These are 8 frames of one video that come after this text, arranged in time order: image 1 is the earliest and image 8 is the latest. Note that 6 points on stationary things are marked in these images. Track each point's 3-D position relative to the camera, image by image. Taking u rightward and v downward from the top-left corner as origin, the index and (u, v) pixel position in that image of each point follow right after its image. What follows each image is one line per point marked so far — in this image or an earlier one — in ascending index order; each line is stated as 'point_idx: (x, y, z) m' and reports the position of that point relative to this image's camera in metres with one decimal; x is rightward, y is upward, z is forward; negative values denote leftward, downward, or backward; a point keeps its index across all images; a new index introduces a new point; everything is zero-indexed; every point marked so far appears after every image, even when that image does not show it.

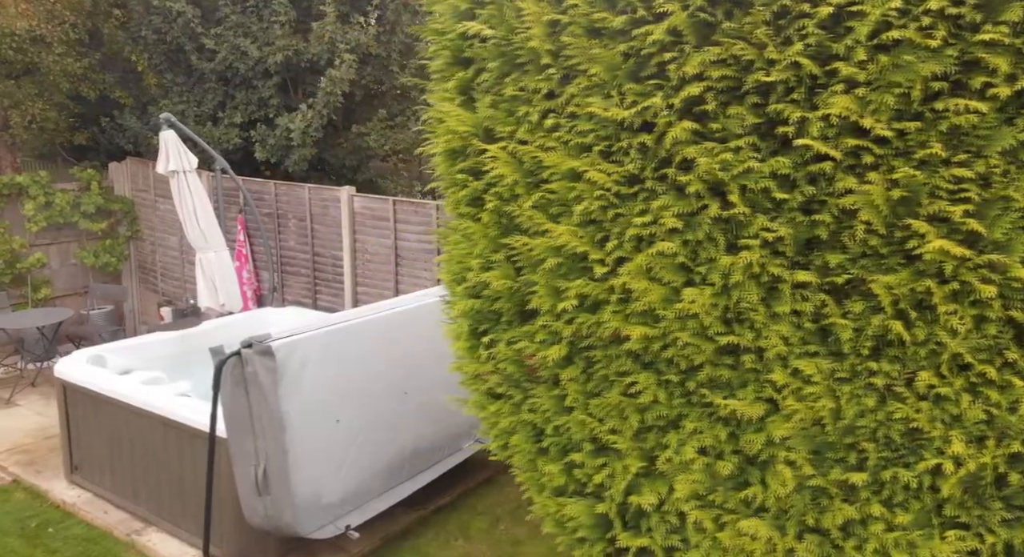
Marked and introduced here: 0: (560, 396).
0: (+0.2, -0.4, +2.5) m
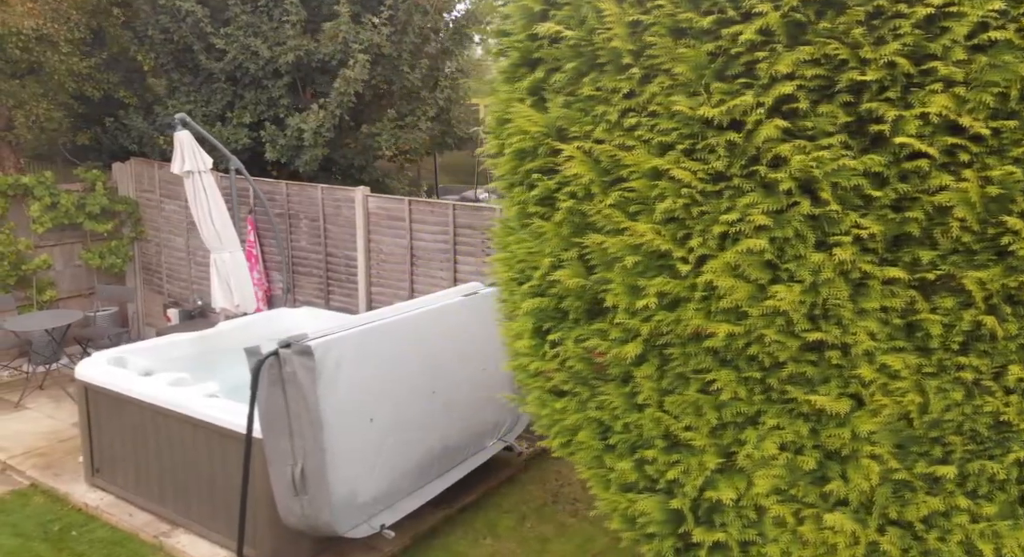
0: (+0.4, -0.4, +2.5) m
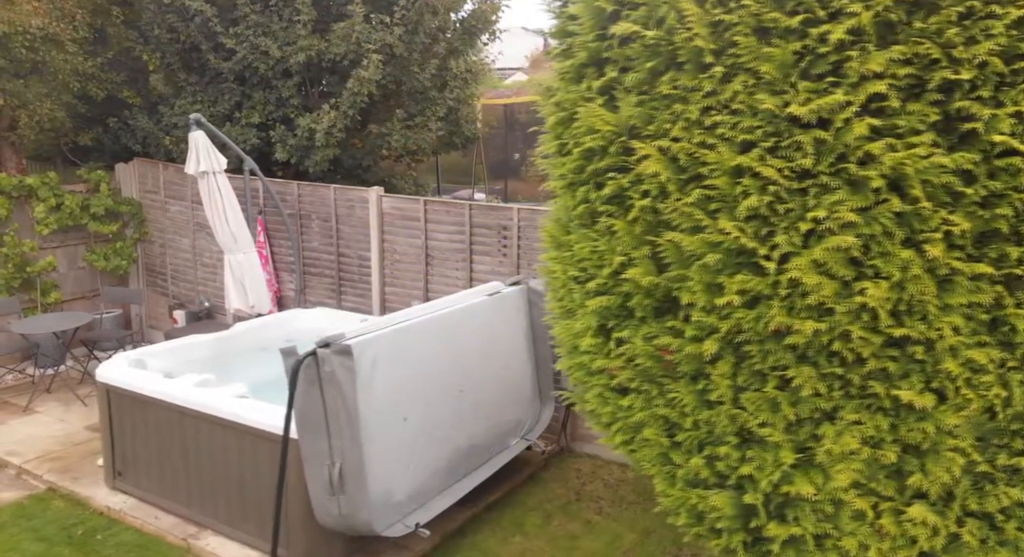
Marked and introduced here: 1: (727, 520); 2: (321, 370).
0: (+0.6, -0.4, +2.6) m
1: (+0.7, -0.8, +2.5) m
2: (-1.0, -0.5, +4.0) m
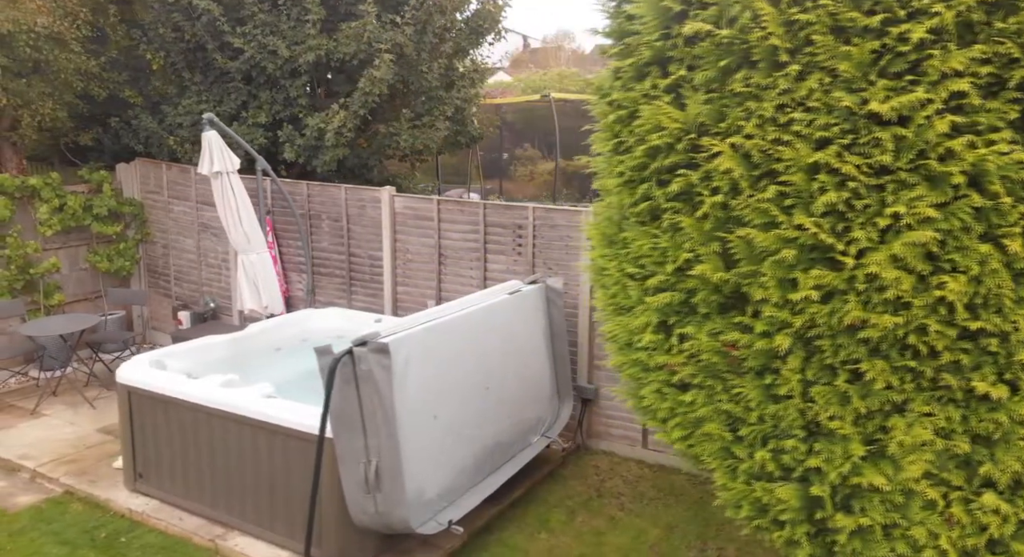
0: (+0.8, -0.4, +2.6) m
1: (+0.9, -0.8, +2.6) m
2: (-0.8, -0.5, +4.0) m
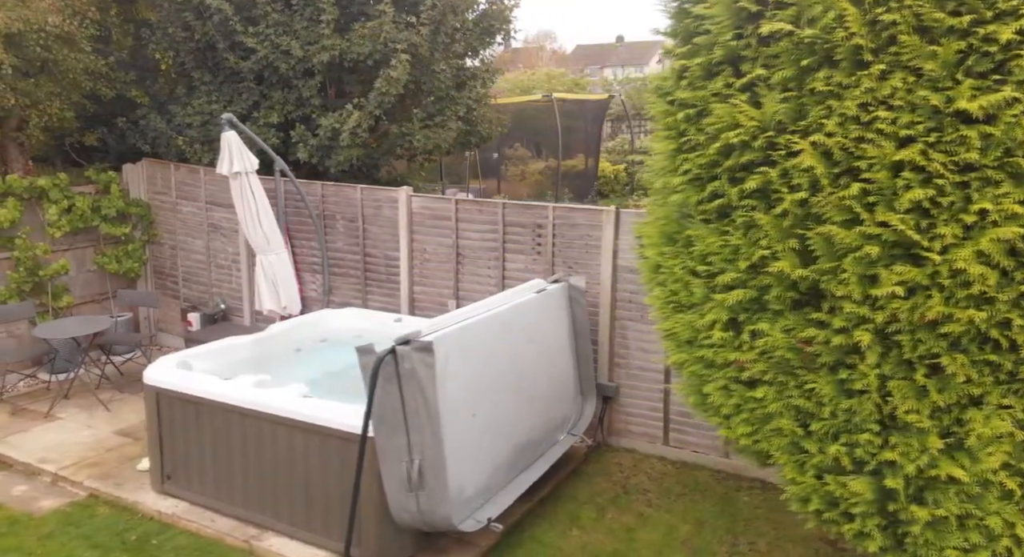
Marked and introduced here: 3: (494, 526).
0: (+1.1, -0.3, +2.6) m
1: (+1.2, -0.7, +2.6) m
2: (-0.6, -0.4, +4.0) m
3: (-0.1, -1.5, +4.7) m
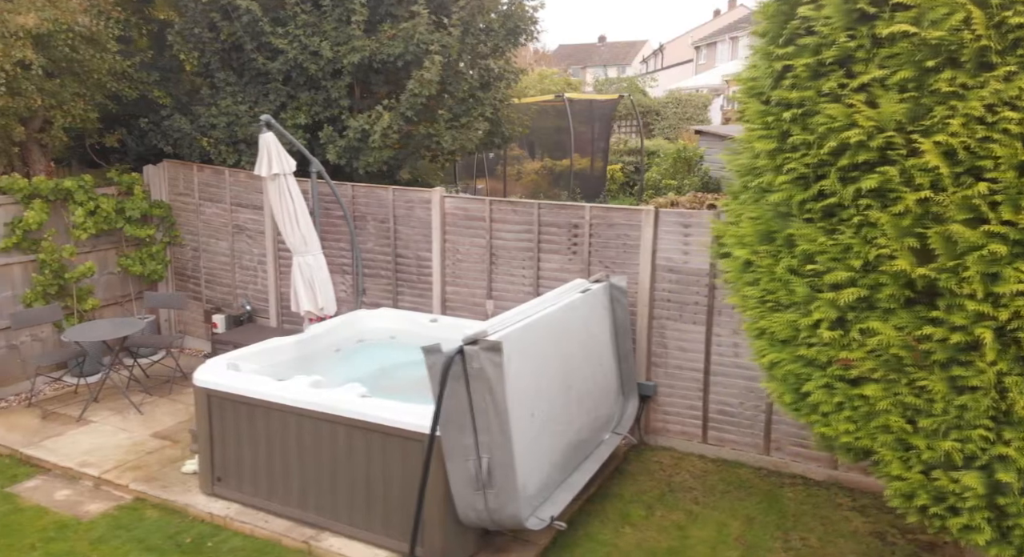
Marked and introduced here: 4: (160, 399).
0: (+1.5, -0.3, +2.7) m
1: (+1.5, -0.7, +2.6) m
2: (-0.2, -0.5, +4.0) m
3: (+0.2, -1.5, +4.7) m
4: (-3.2, -1.1, +7.1) m
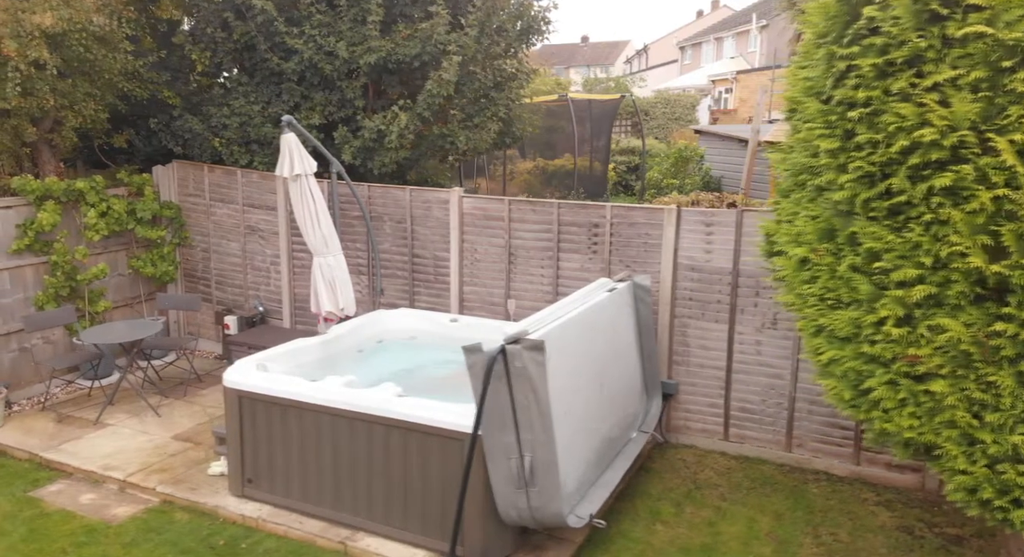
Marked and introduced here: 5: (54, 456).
0: (+1.7, -0.3, +2.7) m
1: (+1.8, -0.7, +2.7) m
2: (0.0, -0.4, +4.1) m
3: (+0.4, -1.5, +4.7) m
4: (-3.0, -1.1, +7.1) m
5: (-3.5, -1.3, +6.0) m
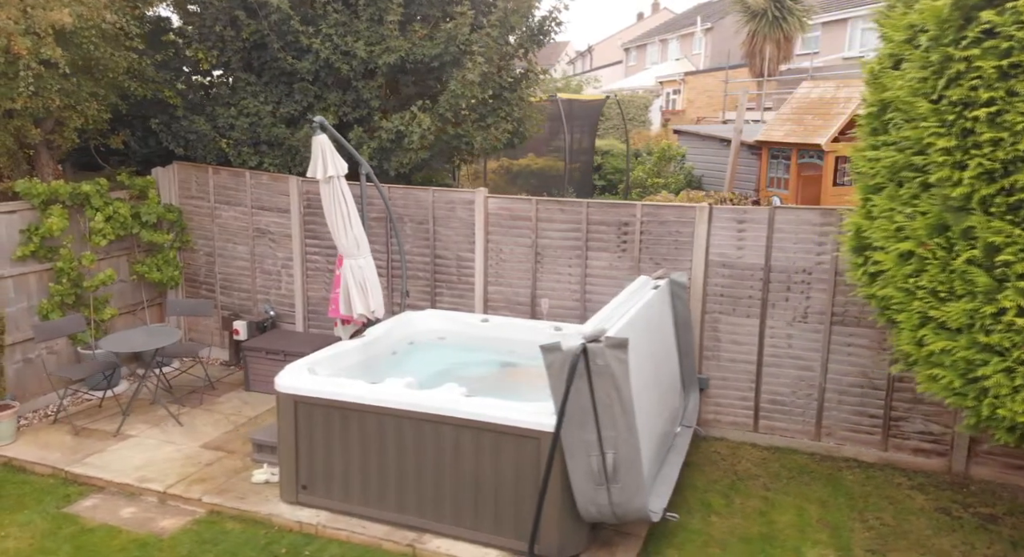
0: (+2.2, -0.3, +2.9) m
1: (+2.3, -0.7, +2.9) m
2: (+0.5, -0.4, +4.1) m
3: (+0.9, -1.4, +4.8) m
4: (-2.8, -1.1, +6.9) m
5: (-3.1, -1.4, +5.7) m
